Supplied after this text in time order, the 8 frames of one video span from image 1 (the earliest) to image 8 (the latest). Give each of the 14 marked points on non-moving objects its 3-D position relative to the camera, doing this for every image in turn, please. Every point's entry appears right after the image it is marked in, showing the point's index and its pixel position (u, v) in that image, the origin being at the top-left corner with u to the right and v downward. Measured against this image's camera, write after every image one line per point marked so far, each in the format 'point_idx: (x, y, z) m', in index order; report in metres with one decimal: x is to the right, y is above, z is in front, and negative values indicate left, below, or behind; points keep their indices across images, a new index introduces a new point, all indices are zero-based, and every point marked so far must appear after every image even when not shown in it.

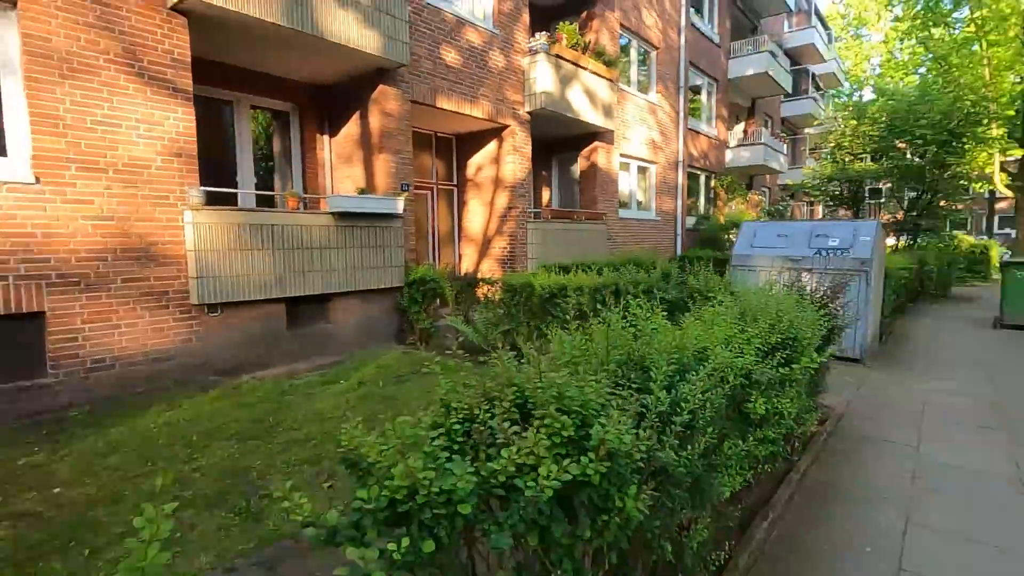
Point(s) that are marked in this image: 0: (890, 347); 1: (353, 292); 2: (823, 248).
0: (+5.8, -0.9, +8.3) m
1: (-2.3, -0.1, +7.8) m
2: (+4.5, +0.6, +7.8) m
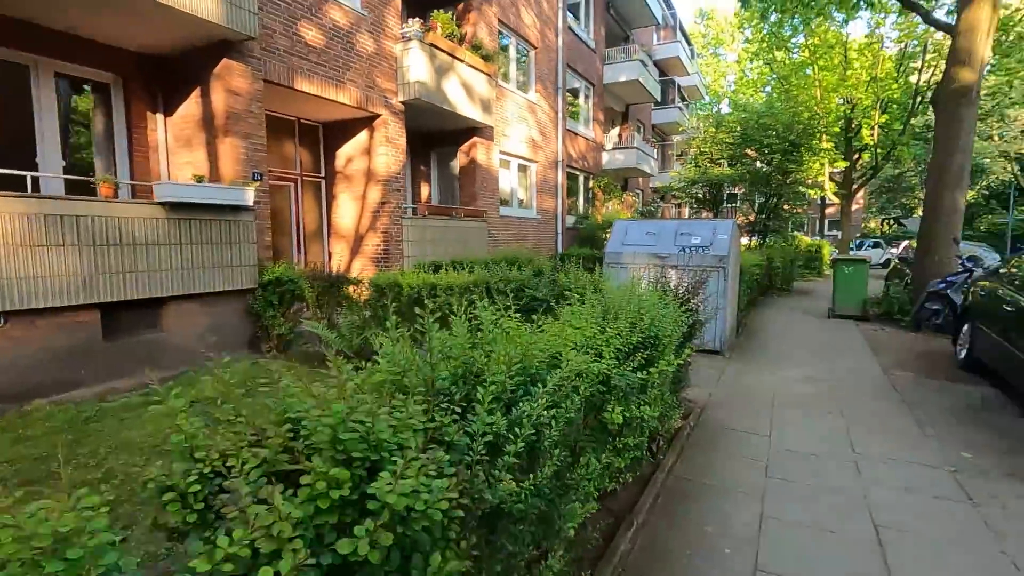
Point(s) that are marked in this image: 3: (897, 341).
0: (+3.9, -0.8, +8.9) m
1: (-4.0, -0.1, +6.8) m
2: (+2.6, +0.6, +8.1) m
3: (+6.4, -0.9, +8.9) m
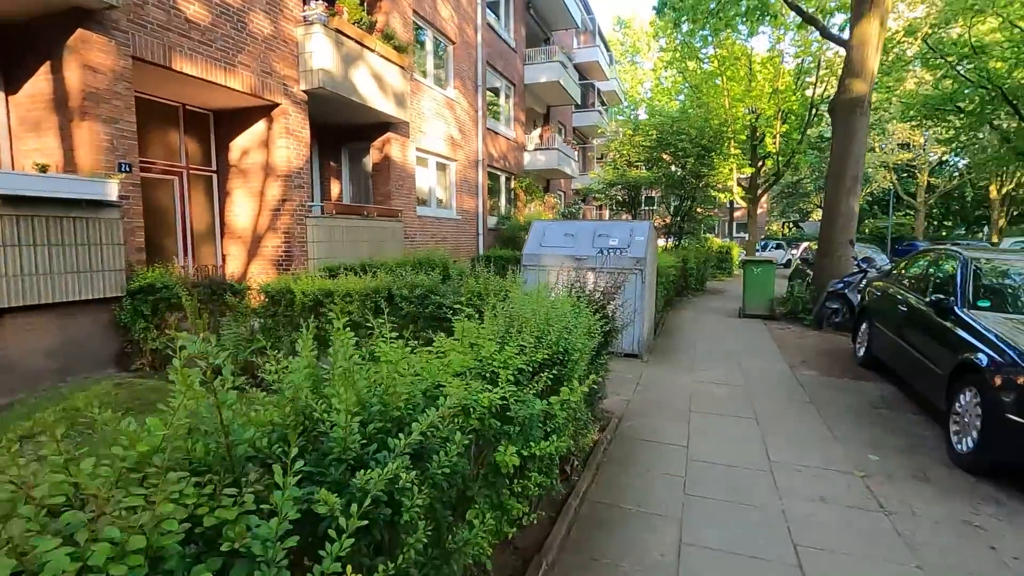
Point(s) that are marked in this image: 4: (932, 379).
0: (+2.5, -0.9, +8.9) m
1: (-5.0, -0.2, +5.7) m
2: (+1.4, +0.6, +7.9) m
3: (+5.0, -0.9, +9.3) m
4: (+4.0, -0.9, +5.1) m
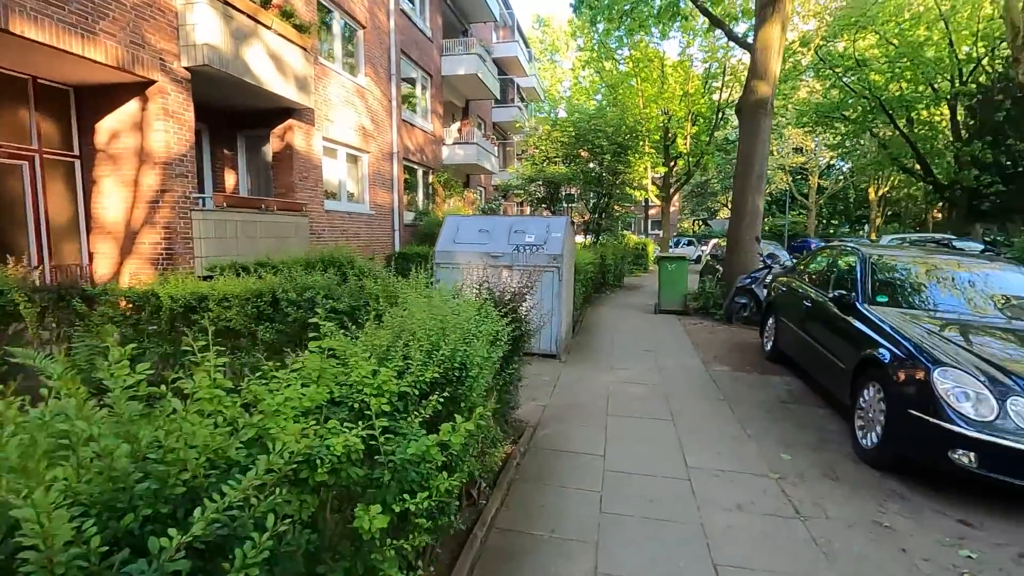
0: (+1.1, -0.8, +8.7) m
1: (-5.9, -0.3, +4.6) m
2: (+0.1, +0.6, +7.6) m
3: (+3.5, -0.8, +9.5) m
4: (+3.1, -0.8, +5.2) m
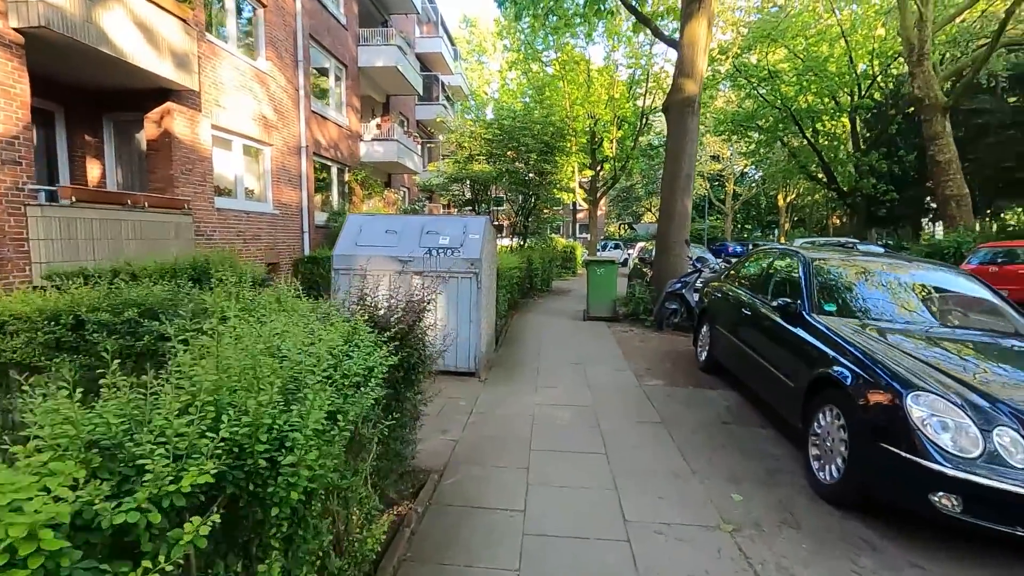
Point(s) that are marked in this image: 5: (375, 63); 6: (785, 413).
0: (-0.1, -0.9, +7.9) m
1: (-6.6, -0.4, +2.9) m
2: (-1.0, +0.5, +6.7) m
3: (+2.2, -0.9, +8.9) m
4: (+2.3, -0.9, +4.7) m
5: (-5.0, +8.2, +19.6) m
6: (+2.3, -1.1, +4.6) m
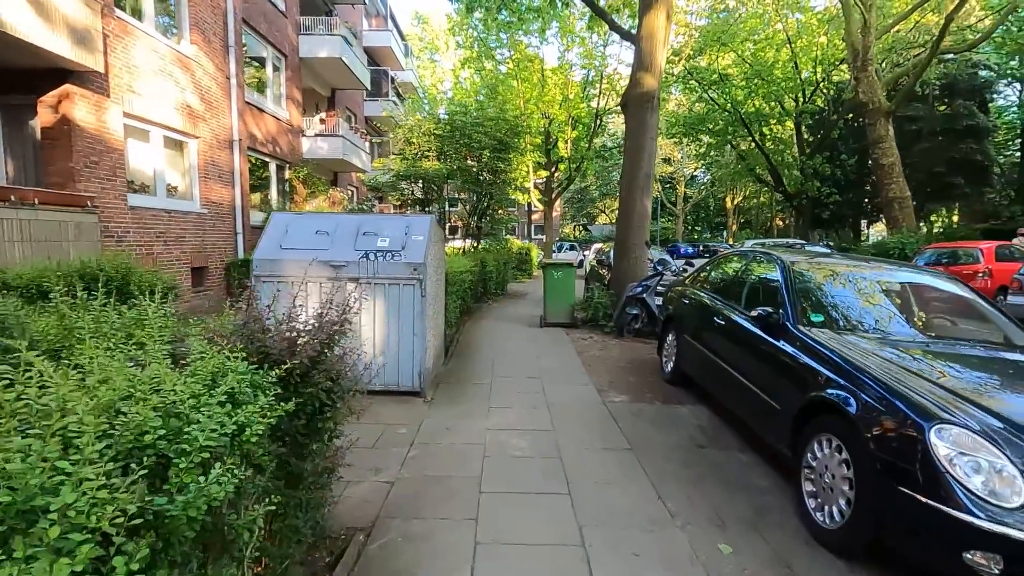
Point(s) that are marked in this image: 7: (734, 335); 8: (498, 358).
0: (-0.8, -1.0, +7.2) m
1: (-6.8, -0.5, +1.6) m
2: (-1.5, +0.4, +5.9) m
3: (+1.4, -1.0, +8.4) m
4: (+1.9, -1.0, +4.1) m
5: (-6.7, +8.0, +18.4) m
6: (+2.0, -1.1, +4.1) m
7: (+2.1, -0.4, +5.0) m
8: (-0.2, -1.0, +7.8) m
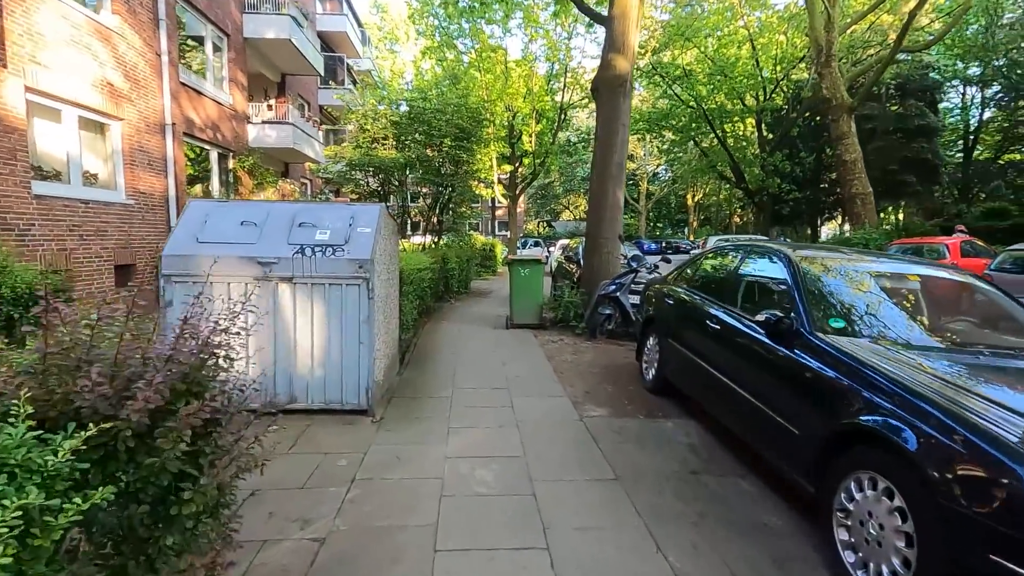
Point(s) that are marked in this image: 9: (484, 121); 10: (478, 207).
0: (-1.2, -1.0, +6.3) m
1: (-6.8, -0.6, +0.4) m
2: (-1.9, +0.4, +5.0) m
3: (+0.9, -0.9, +7.7) m
4: (+1.7, -1.0, +3.5) m
5: (-7.9, +8.1, +17.1) m
6: (+1.7, -1.1, +3.5) m
7: (+1.8, -0.4, +4.4) m
8: (-0.7, -1.0, +7.0) m
9: (-0.8, +4.5, +14.6) m
10: (-1.0, +2.4, +15.6) m
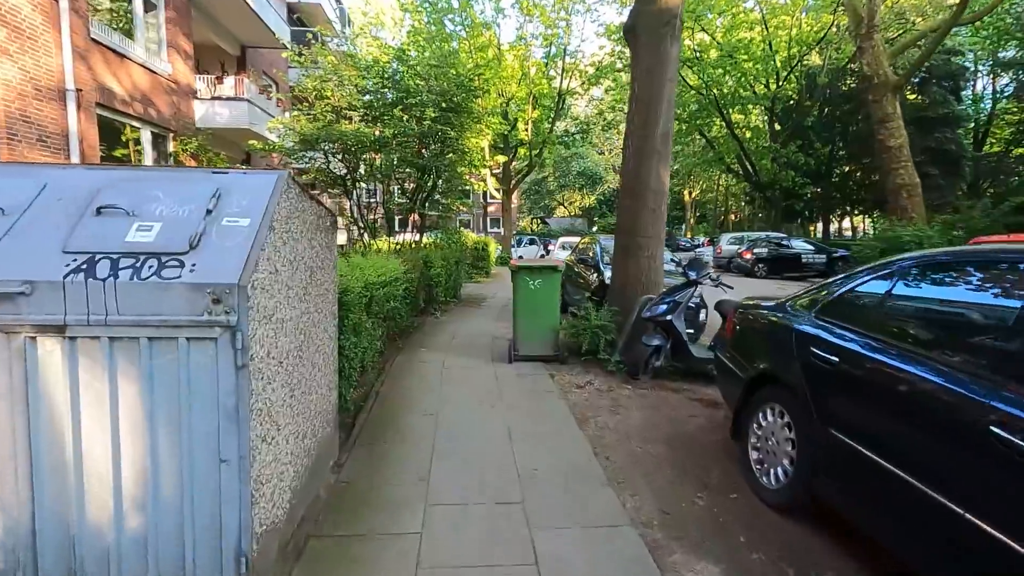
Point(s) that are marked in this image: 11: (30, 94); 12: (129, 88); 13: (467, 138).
0: (-1.1, -1.3, +3.7) m
1: (-6.6, -0.9, -2.3) m
2: (-1.8, +0.2, +2.3) m
3: (+1.0, -1.2, +5.1) m
4: (+1.9, -1.2, +0.9) m
5: (-8.0, +7.9, +14.4) m
6: (+1.9, -1.4, +0.9) m
7: (+1.9, -0.7, +1.8) m
8: (-0.6, -1.2, +4.4) m
9: (-0.8, +4.3, +11.9) m
10: (-1.0, +2.2, +13.0) m
11: (-8.0, +3.2, +9.0) m
12: (-8.3, +4.4, +11.8) m
13: (-1.0, +3.3, +11.6) m
